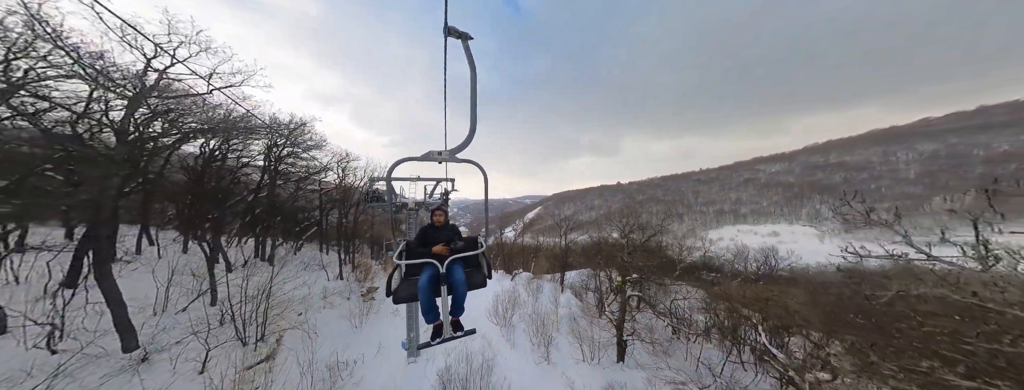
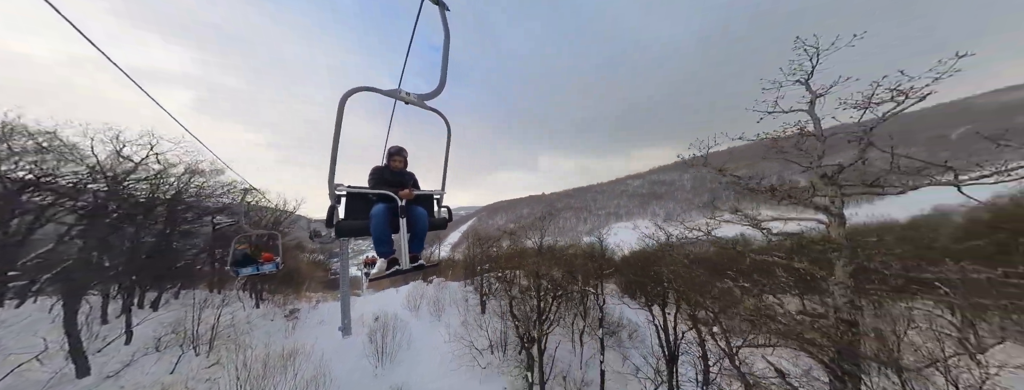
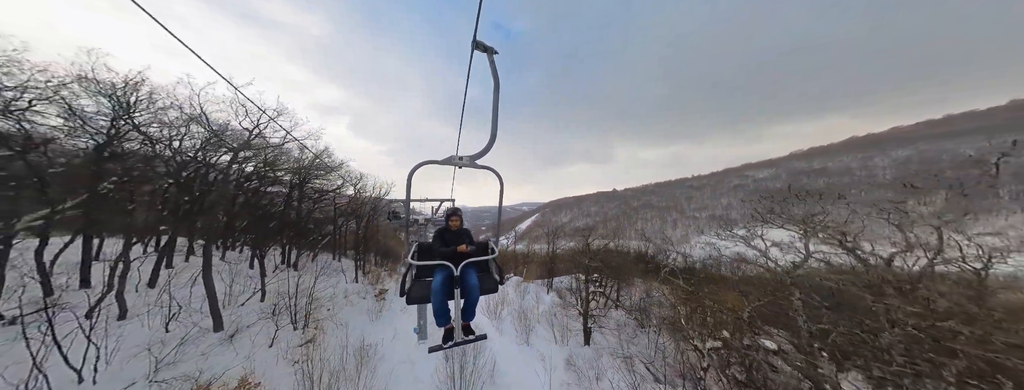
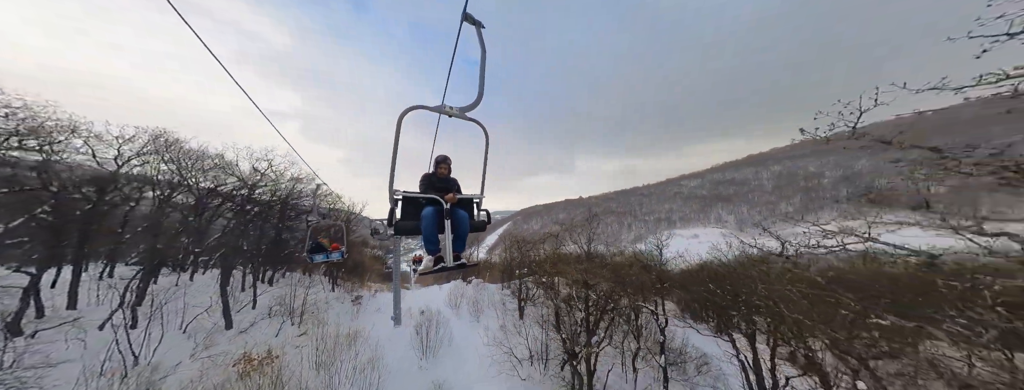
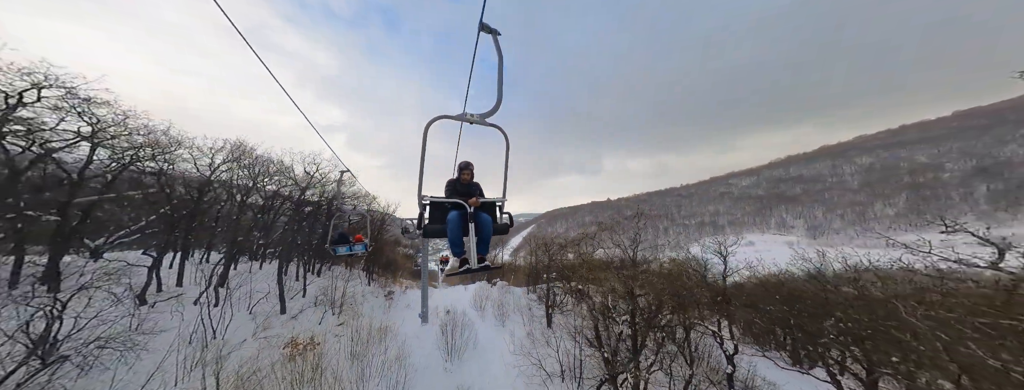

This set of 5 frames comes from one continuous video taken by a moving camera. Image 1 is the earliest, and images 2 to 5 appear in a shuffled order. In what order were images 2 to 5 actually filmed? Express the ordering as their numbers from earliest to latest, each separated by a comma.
3, 5, 4, 2
